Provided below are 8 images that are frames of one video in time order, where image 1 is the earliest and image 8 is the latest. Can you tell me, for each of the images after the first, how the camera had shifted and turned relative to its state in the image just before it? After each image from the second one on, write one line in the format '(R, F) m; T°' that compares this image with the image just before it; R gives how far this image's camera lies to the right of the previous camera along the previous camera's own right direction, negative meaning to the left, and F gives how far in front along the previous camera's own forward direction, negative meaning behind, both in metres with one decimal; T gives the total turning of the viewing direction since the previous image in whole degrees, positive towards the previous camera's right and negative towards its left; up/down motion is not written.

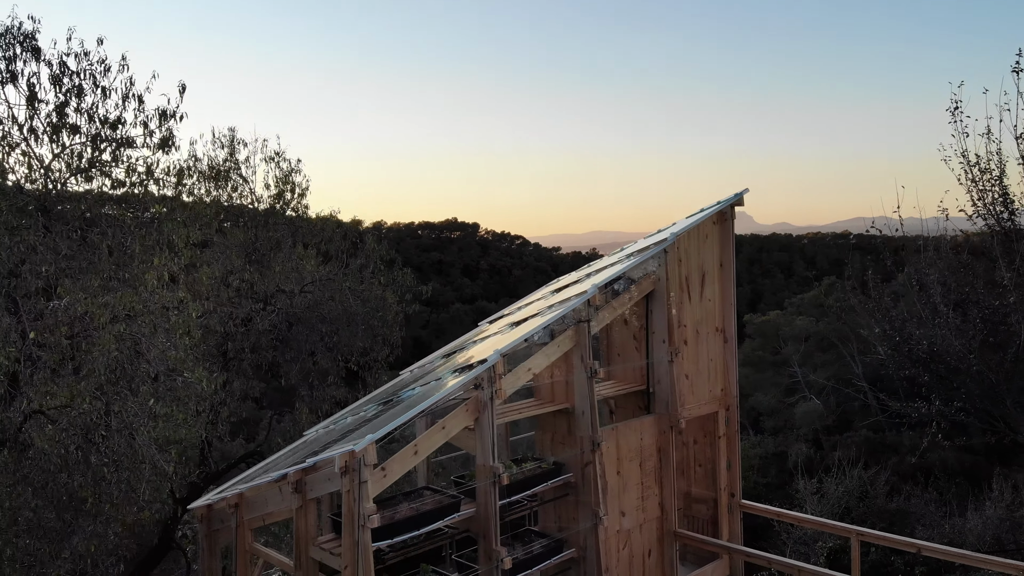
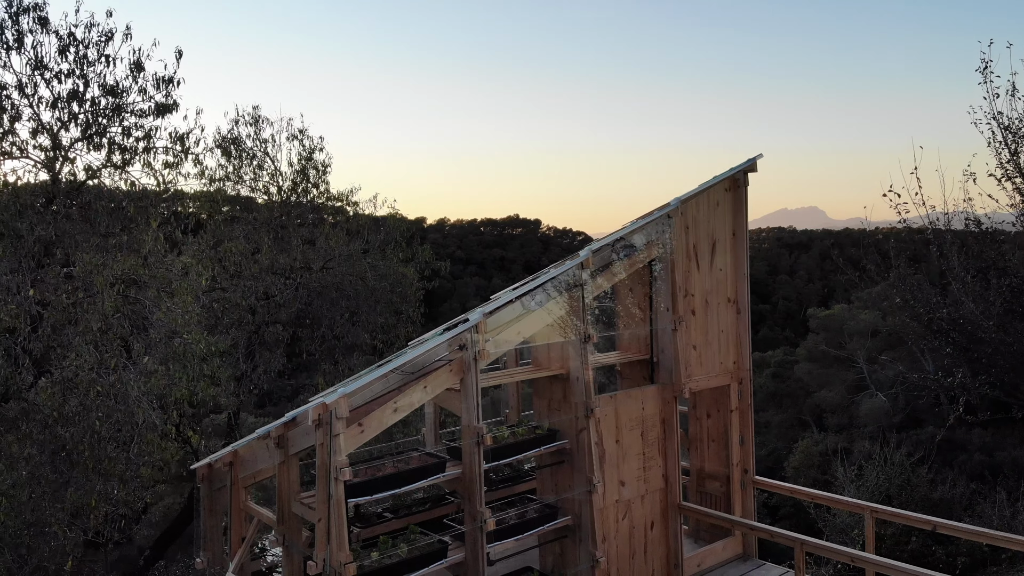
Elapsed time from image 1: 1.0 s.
(+0.4, +0.1) m; -4°
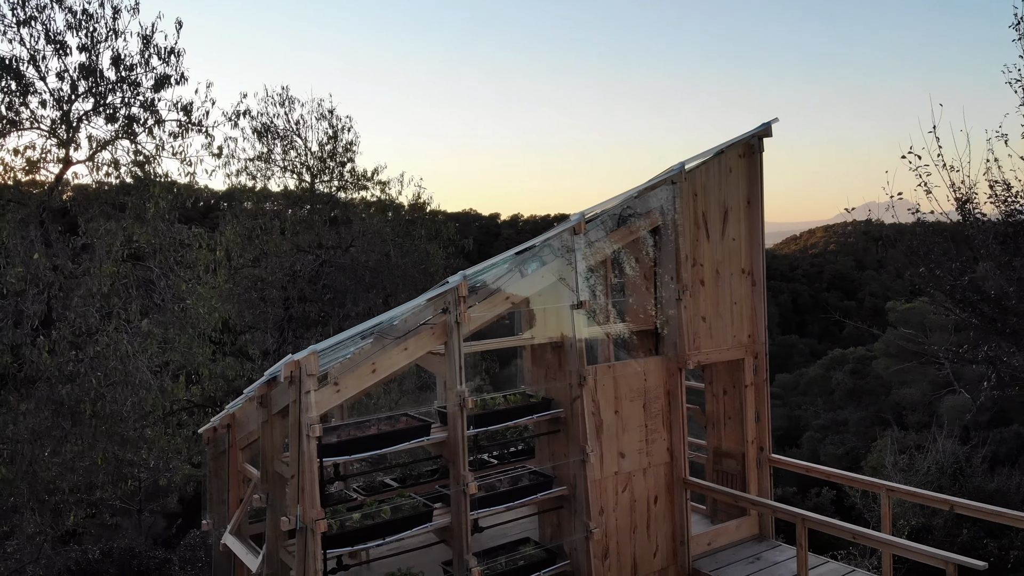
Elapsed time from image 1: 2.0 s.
(+0.4, +0.1) m; -5°
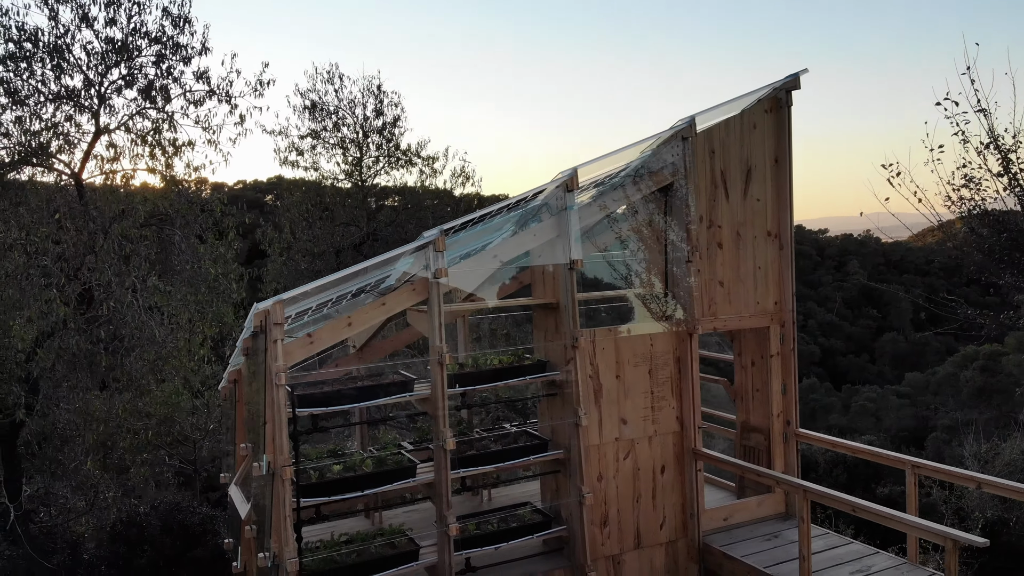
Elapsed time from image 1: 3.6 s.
(+0.6, +0.1) m; -7°
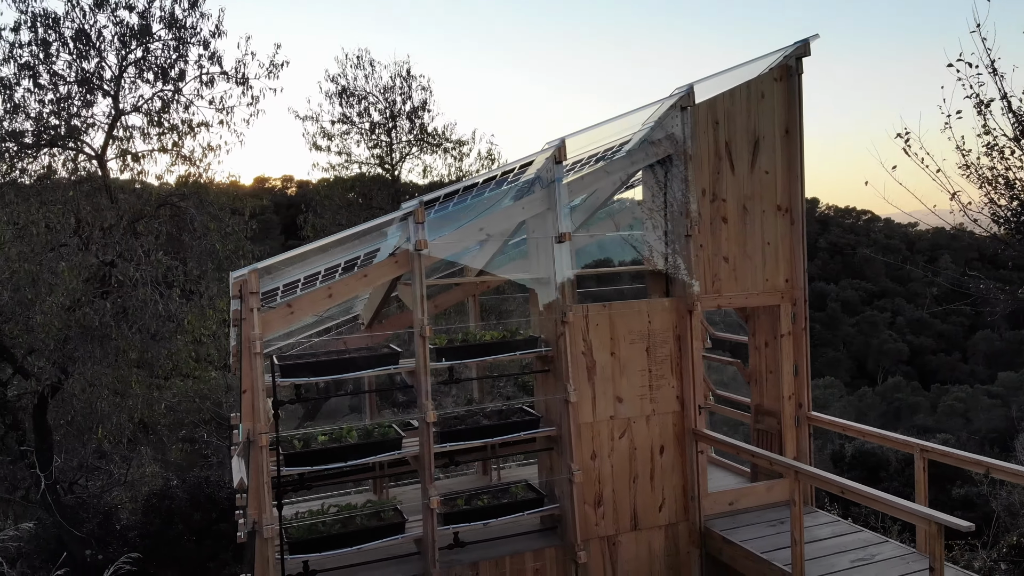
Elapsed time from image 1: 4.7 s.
(+0.4, +0.1) m; -4°
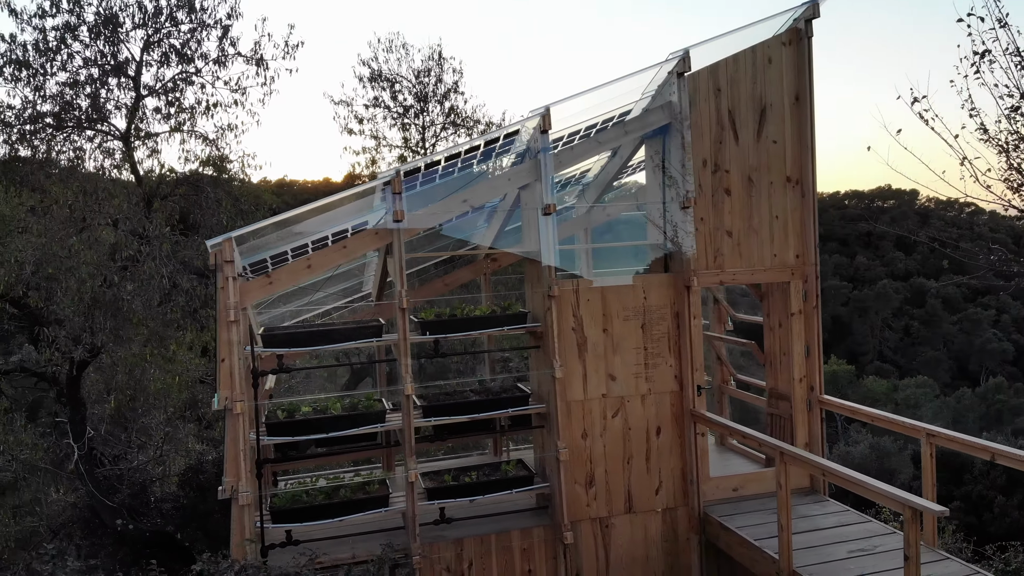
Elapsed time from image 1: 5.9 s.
(+0.5, +0.1) m; -5°
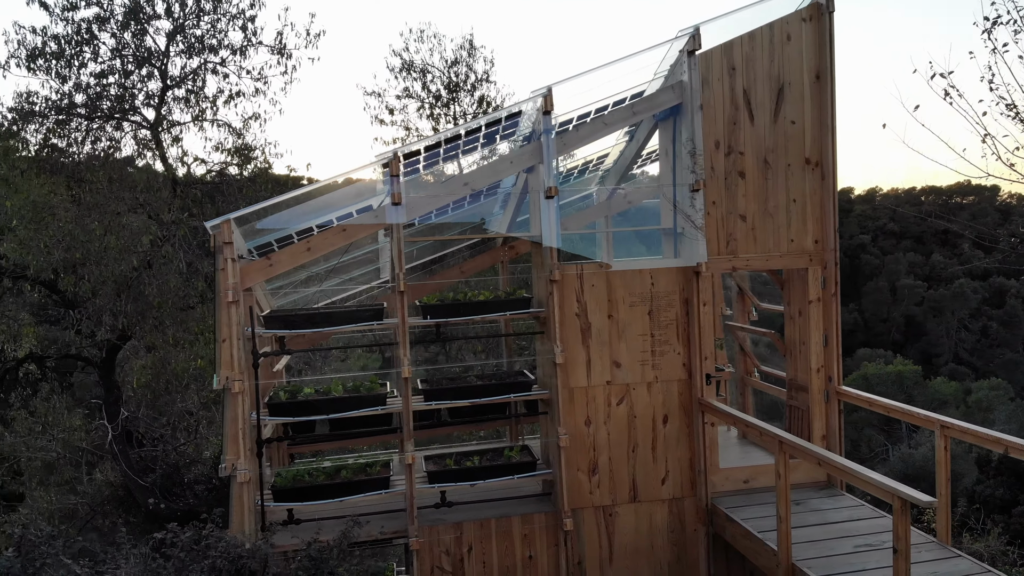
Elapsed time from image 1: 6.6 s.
(+0.3, +0.1) m; -4°
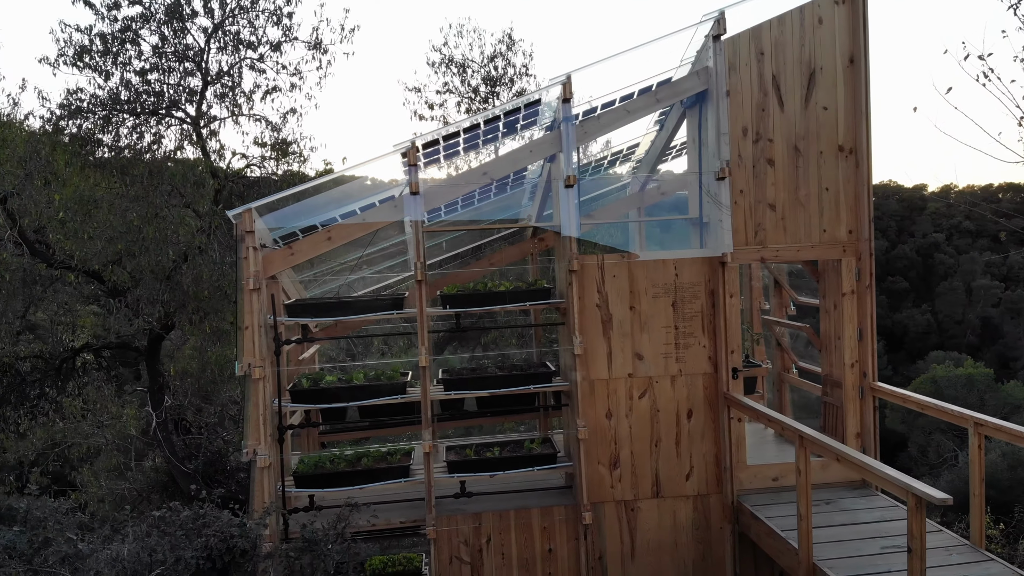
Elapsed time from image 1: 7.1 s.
(+0.2, 0.0) m; -4°
